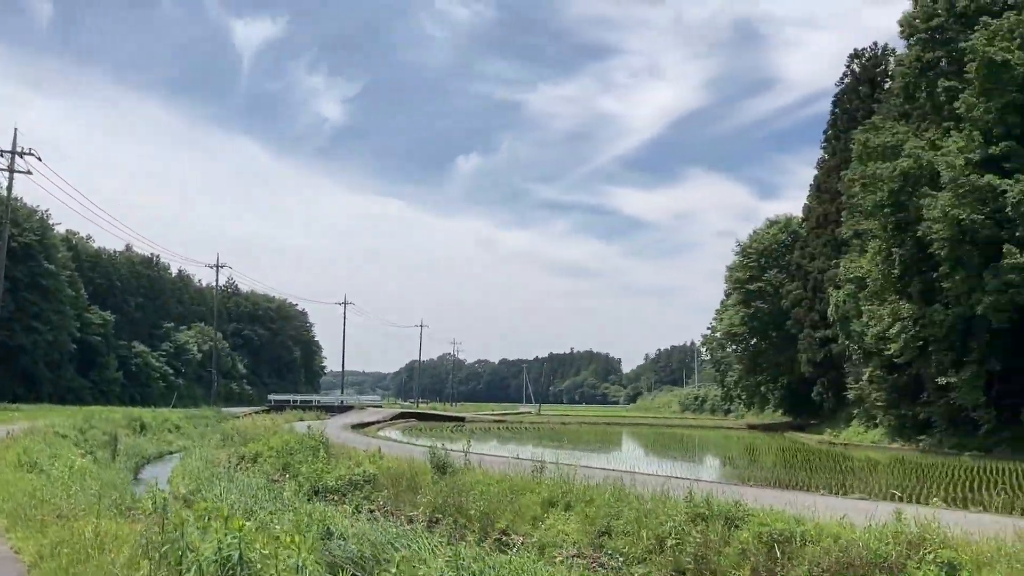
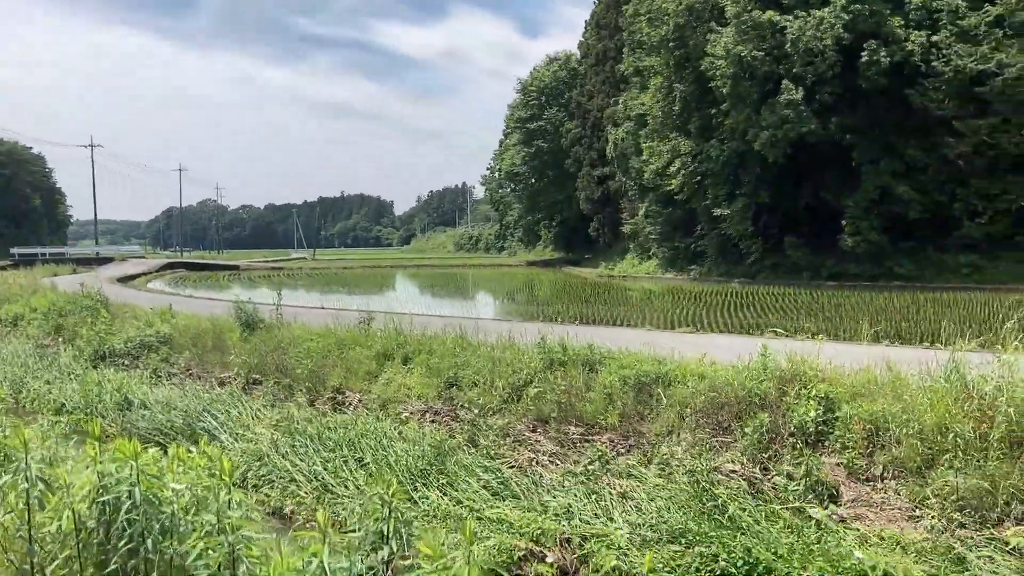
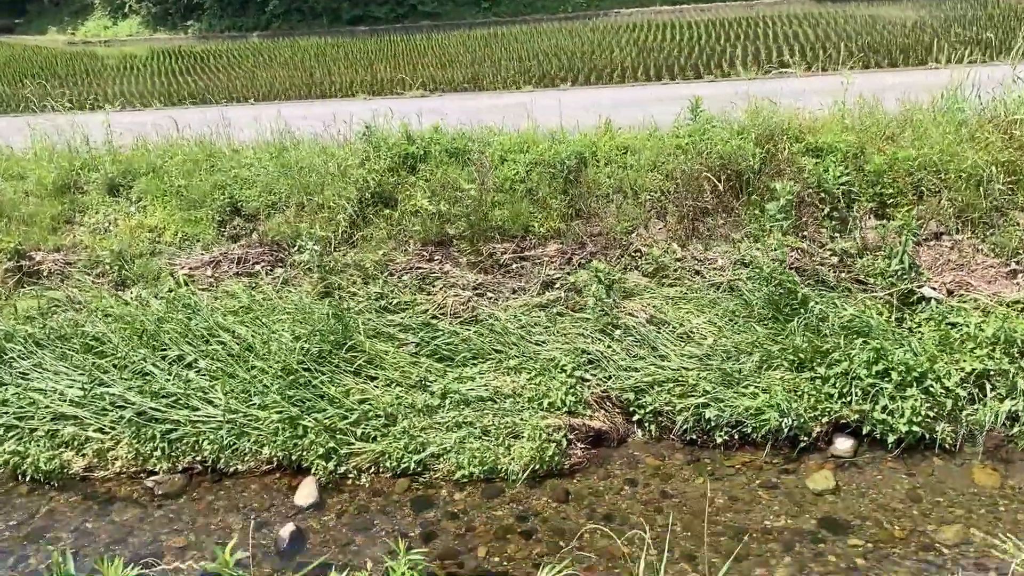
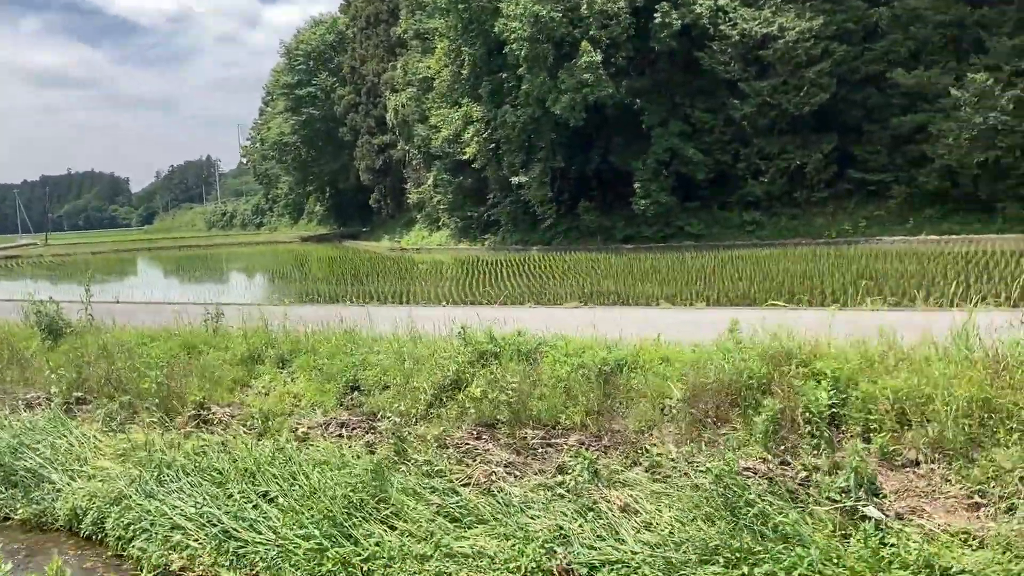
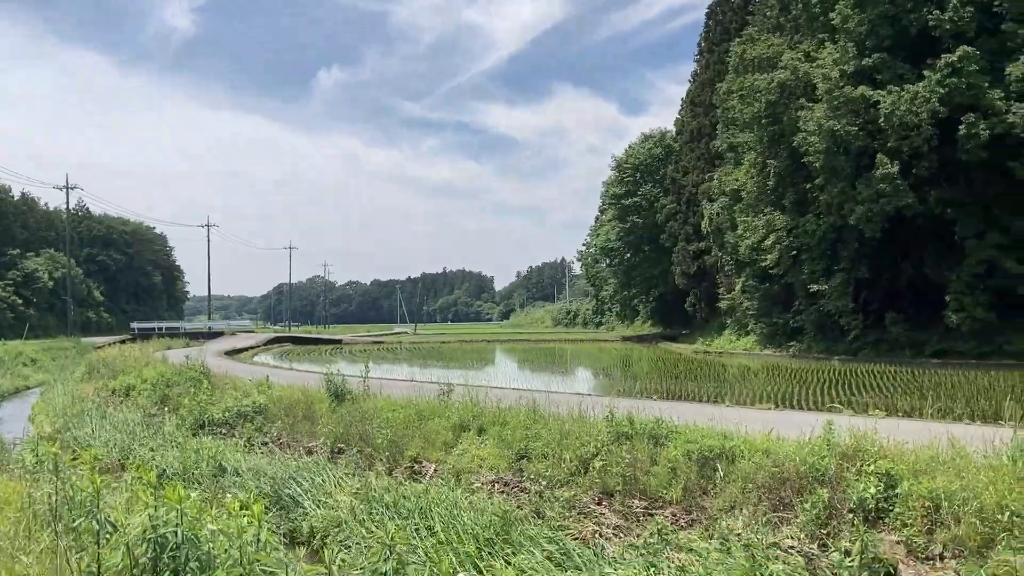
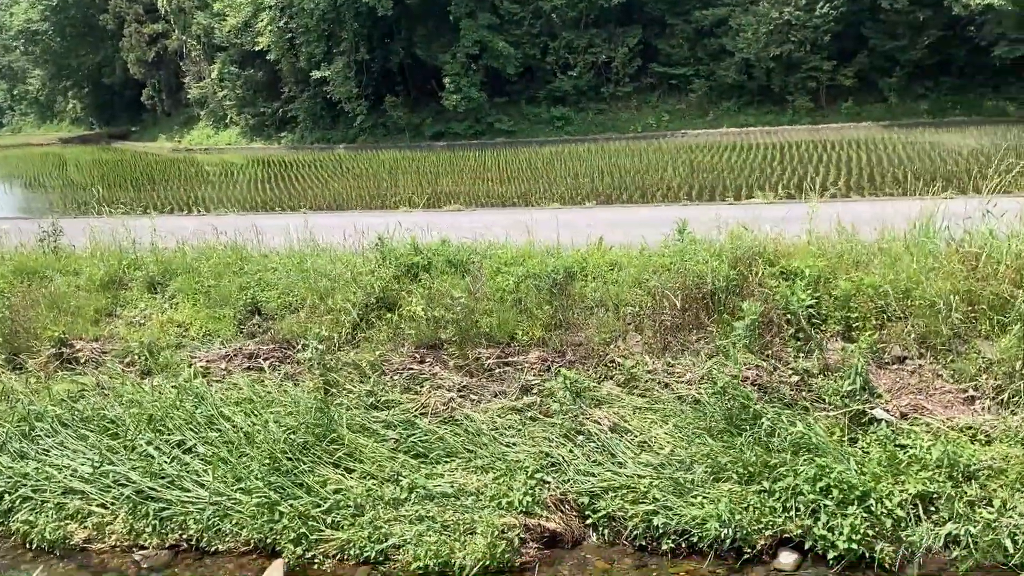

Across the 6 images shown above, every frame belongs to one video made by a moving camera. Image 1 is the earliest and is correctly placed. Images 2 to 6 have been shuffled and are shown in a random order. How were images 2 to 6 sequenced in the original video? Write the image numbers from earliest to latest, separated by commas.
5, 2, 4, 6, 3
